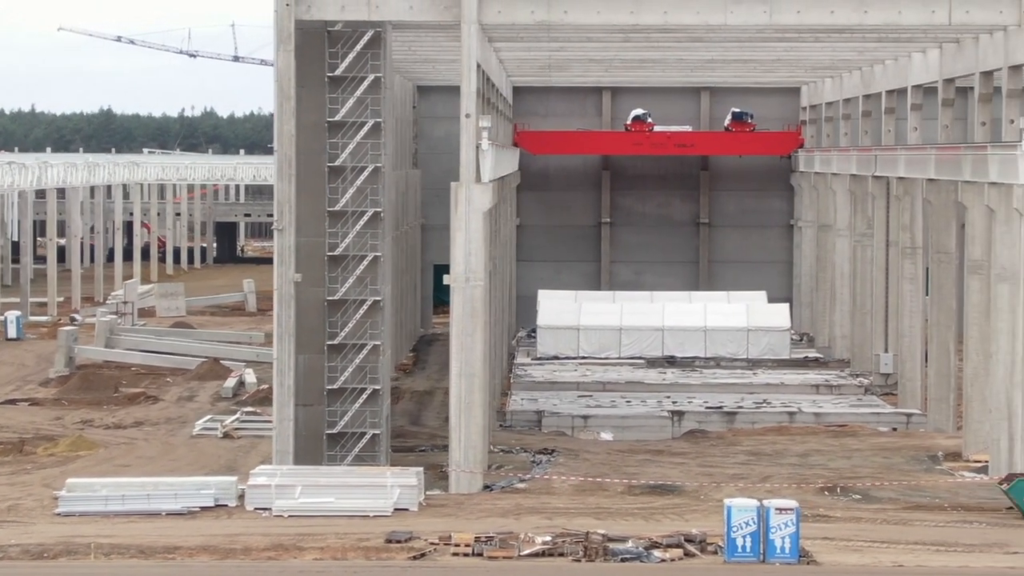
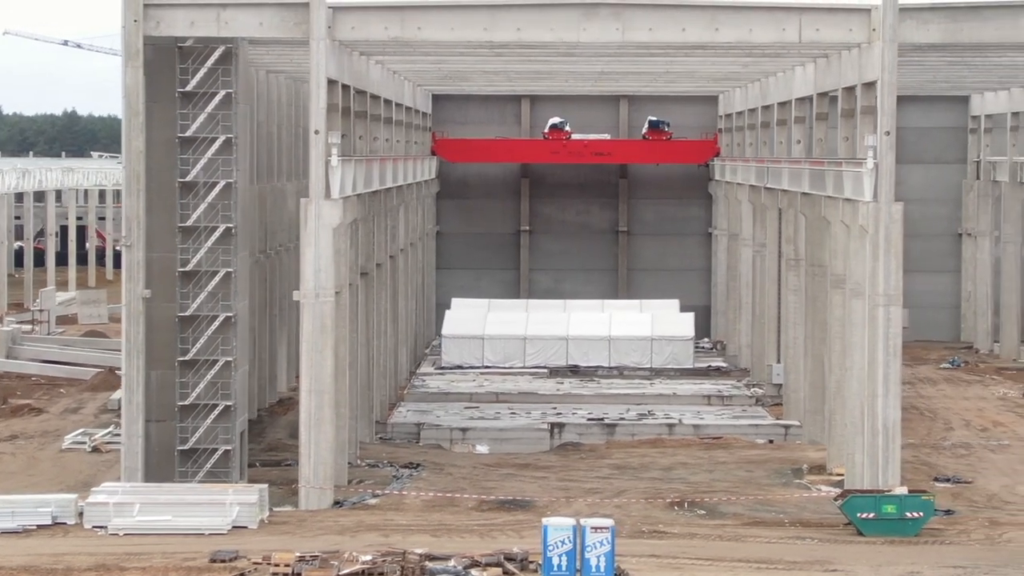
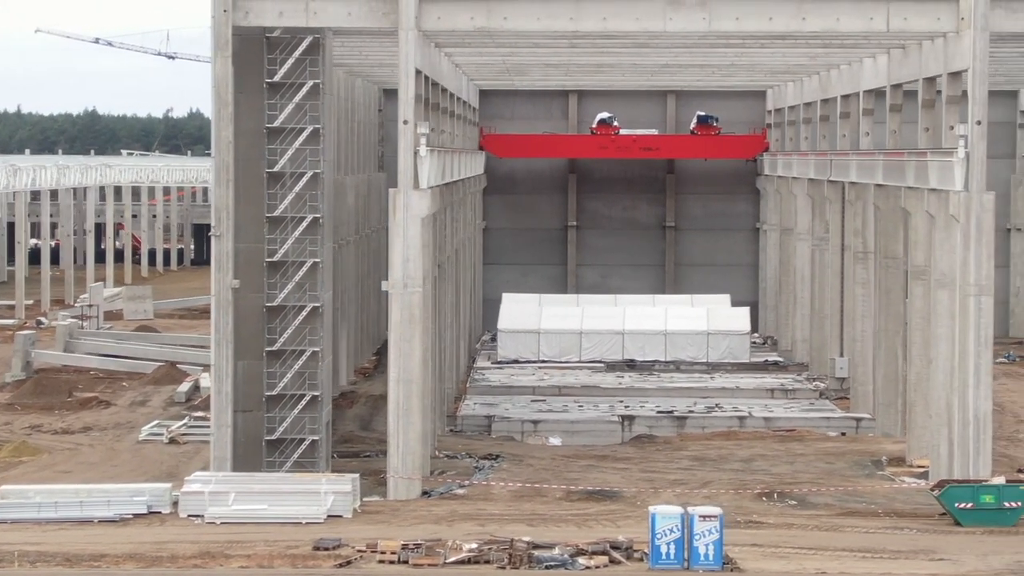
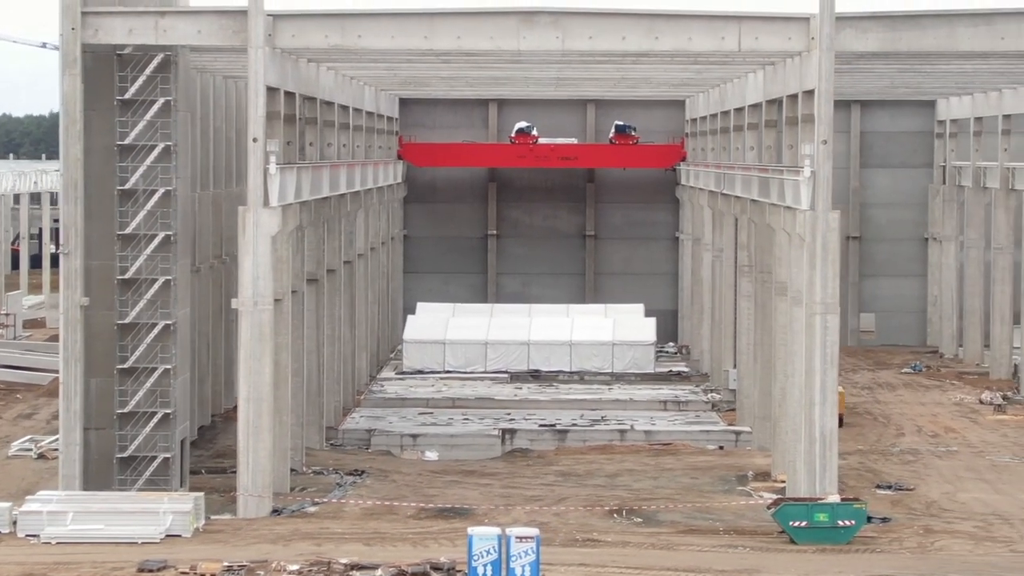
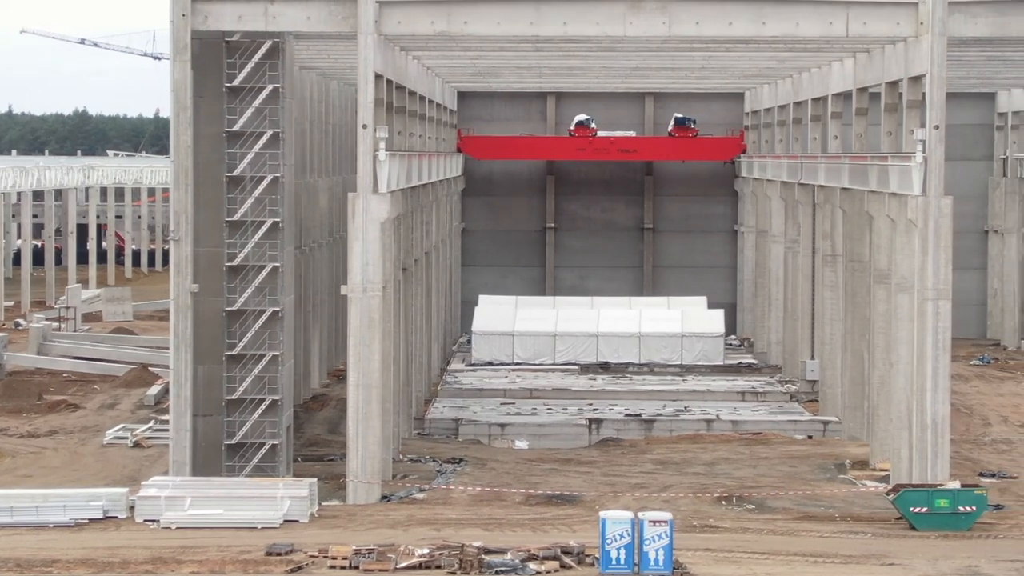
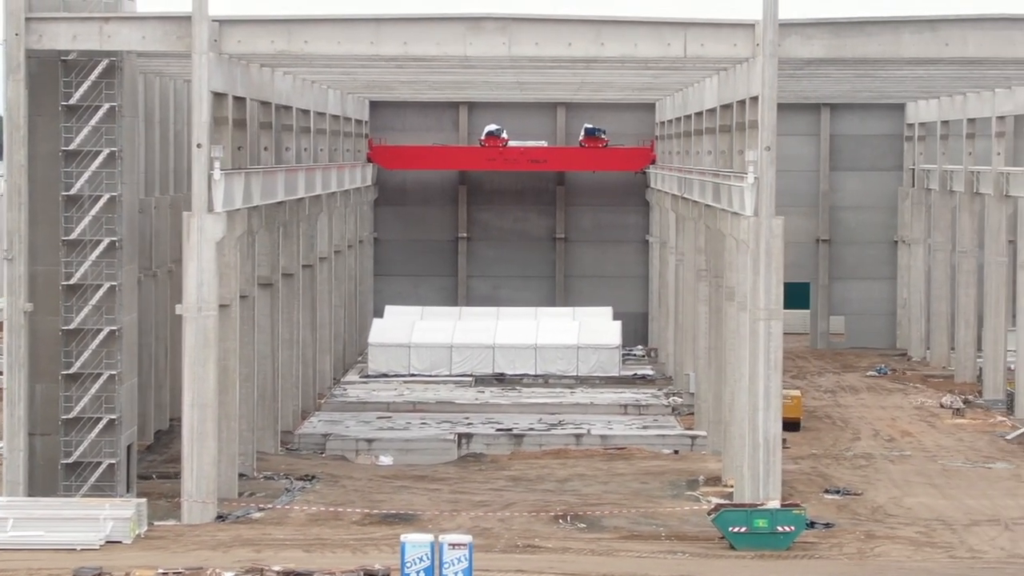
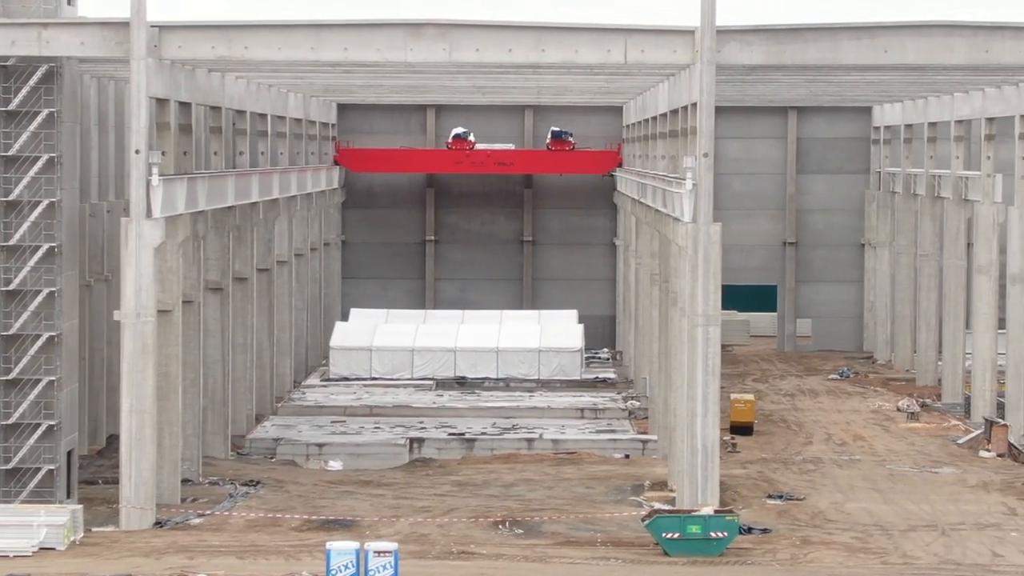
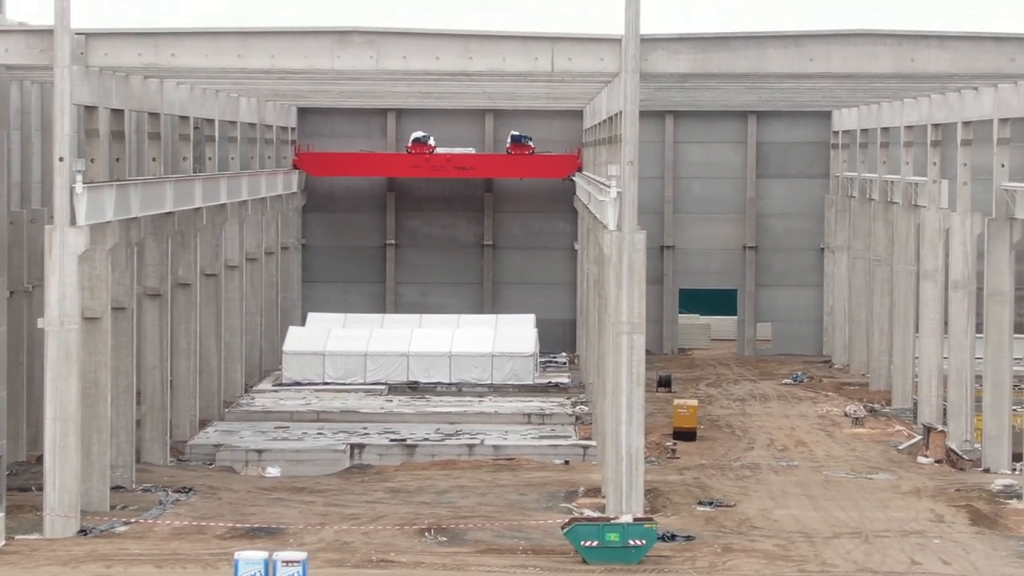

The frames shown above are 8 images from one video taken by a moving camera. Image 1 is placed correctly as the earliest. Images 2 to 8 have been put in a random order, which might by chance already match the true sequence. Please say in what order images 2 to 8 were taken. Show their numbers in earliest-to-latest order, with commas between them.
3, 5, 2, 4, 6, 7, 8
